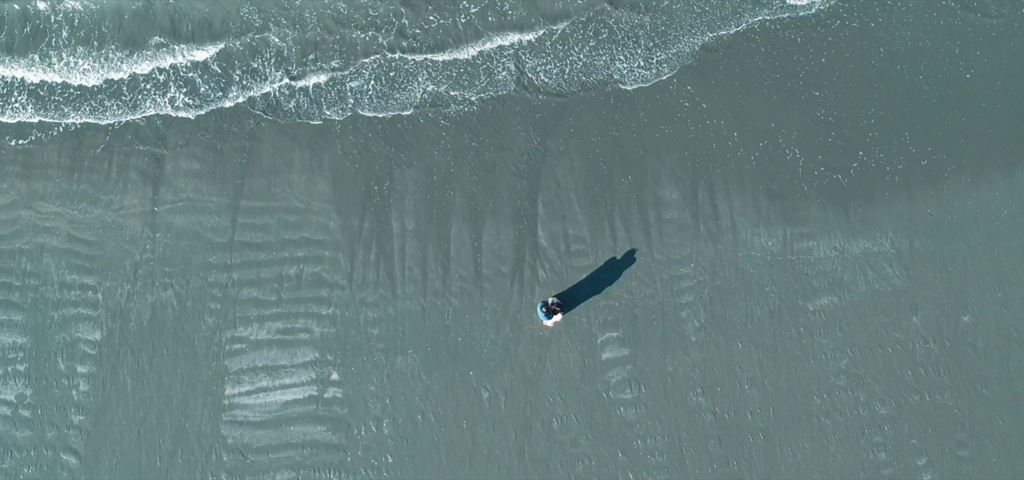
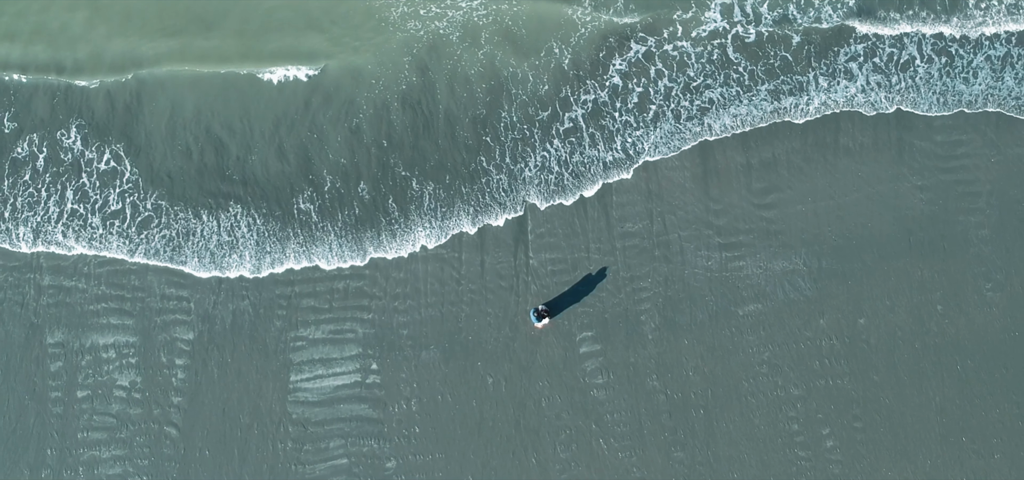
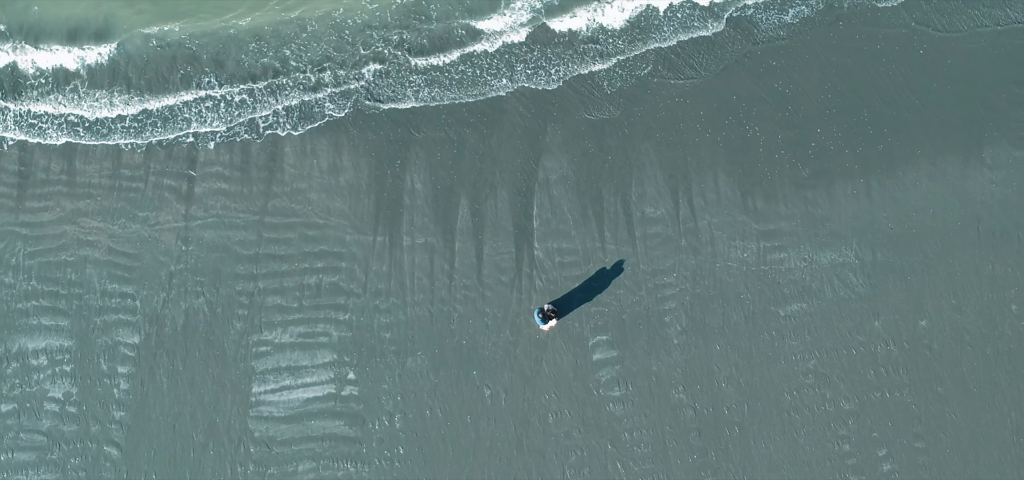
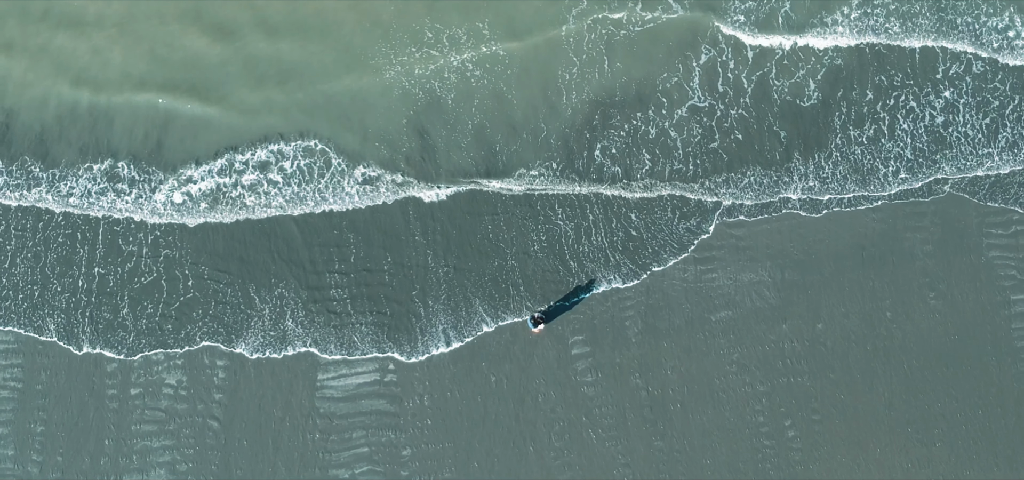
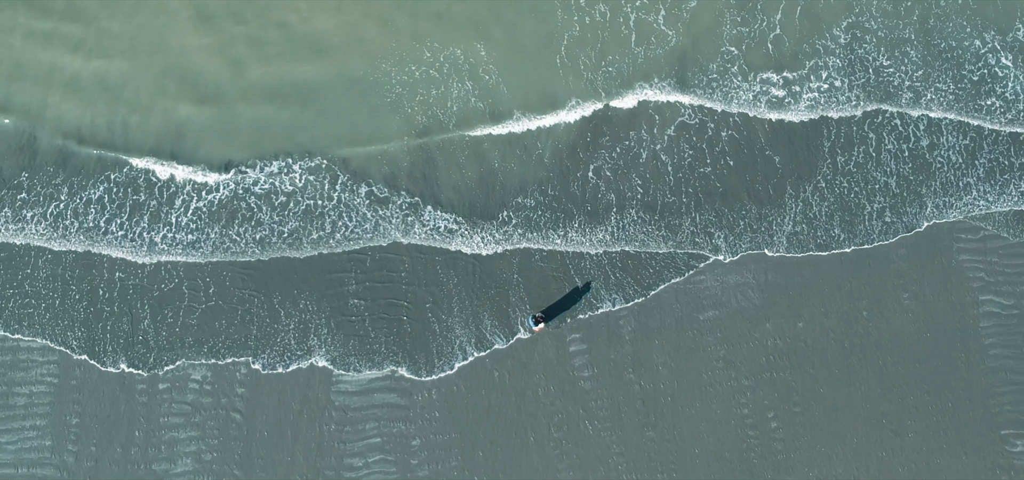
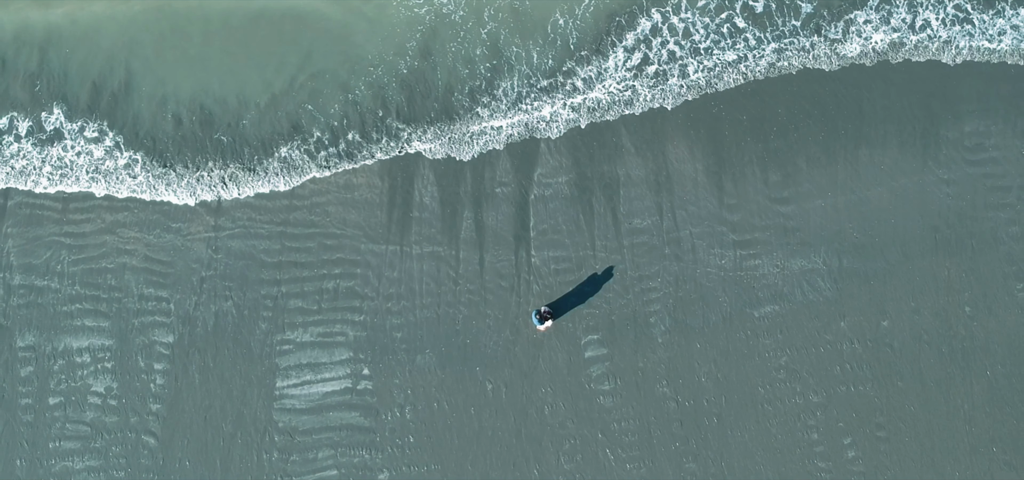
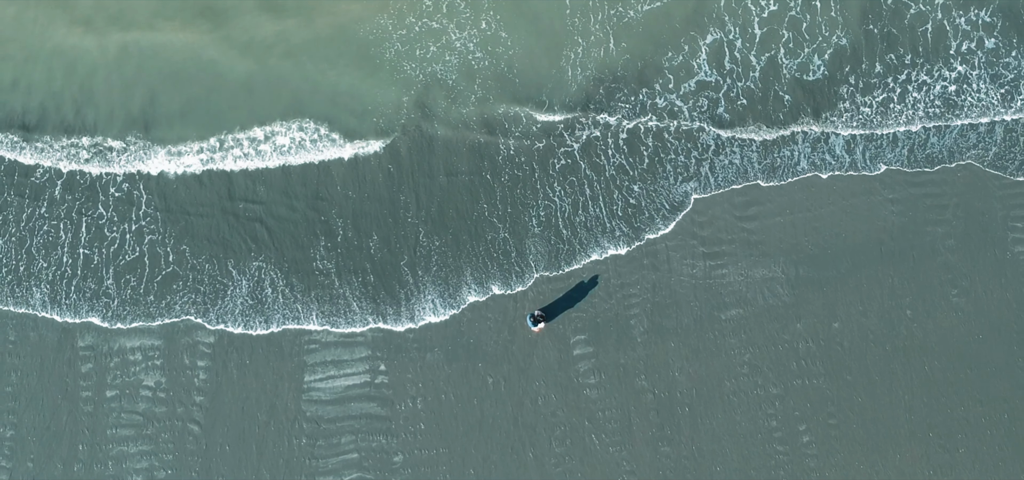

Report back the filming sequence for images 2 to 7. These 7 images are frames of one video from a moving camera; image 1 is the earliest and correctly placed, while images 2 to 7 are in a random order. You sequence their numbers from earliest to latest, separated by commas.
3, 6, 2, 7, 4, 5
